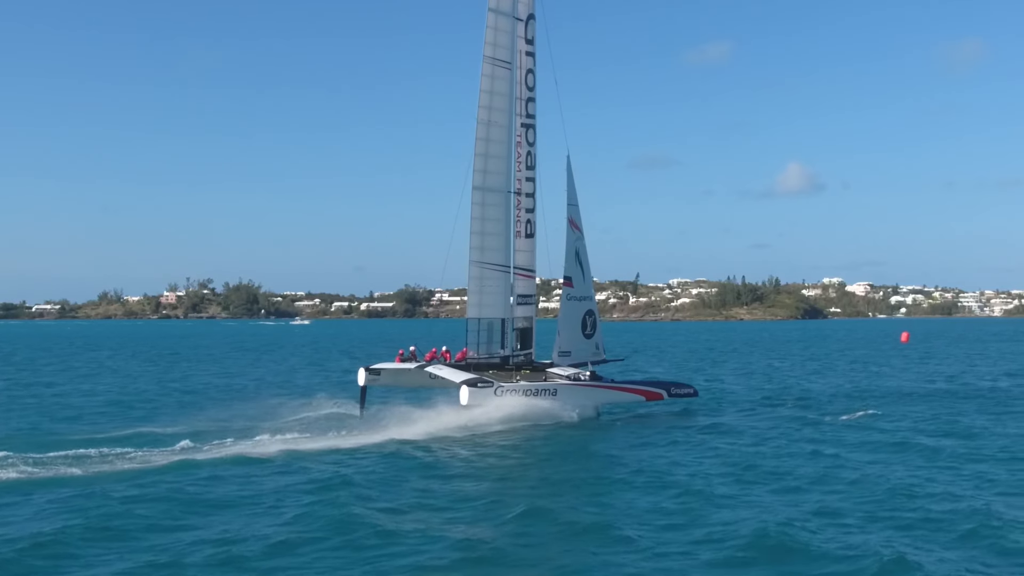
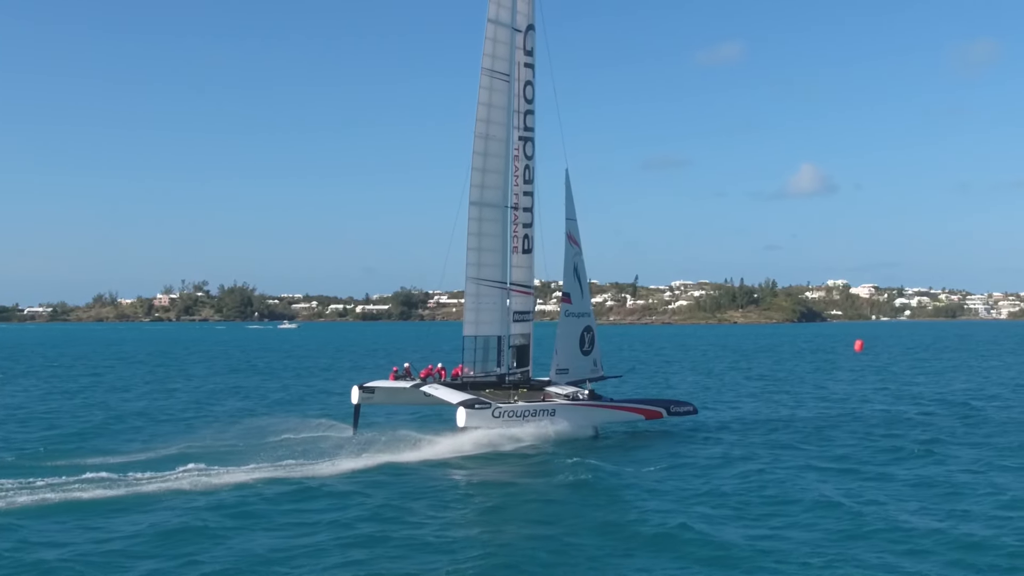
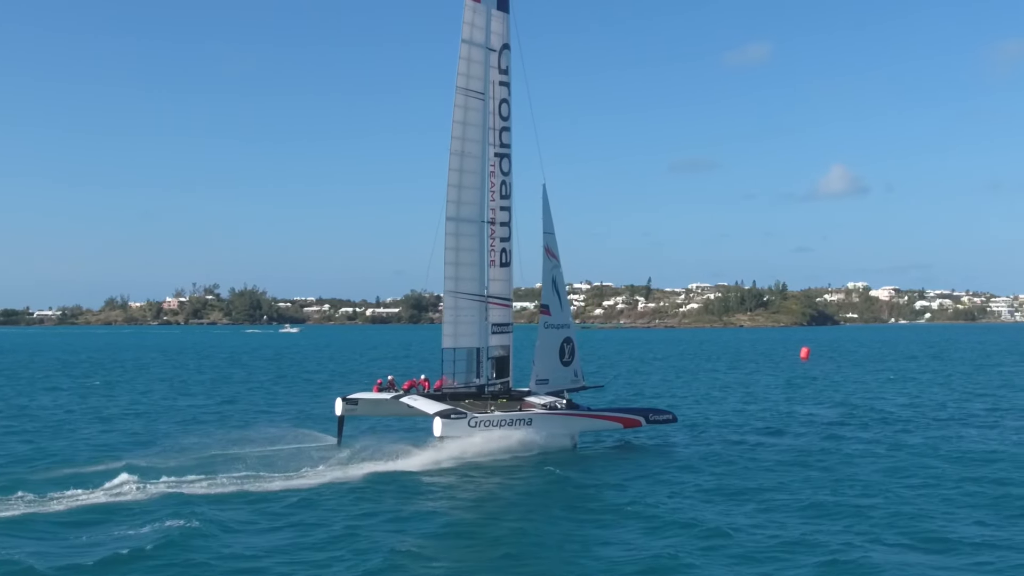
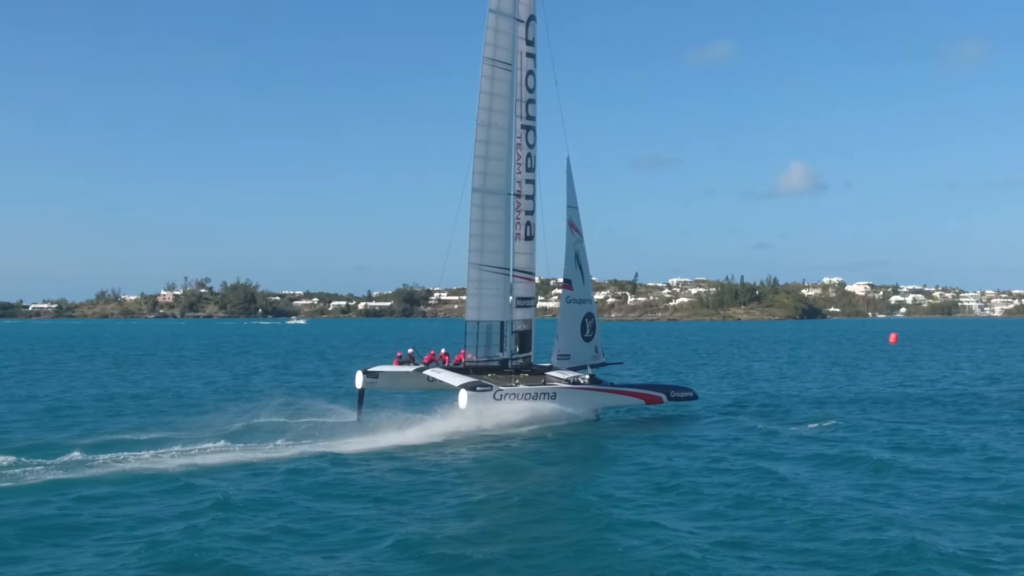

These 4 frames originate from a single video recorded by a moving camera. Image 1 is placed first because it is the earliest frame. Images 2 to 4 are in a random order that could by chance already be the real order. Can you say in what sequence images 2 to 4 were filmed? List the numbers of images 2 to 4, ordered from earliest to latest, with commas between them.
4, 2, 3
